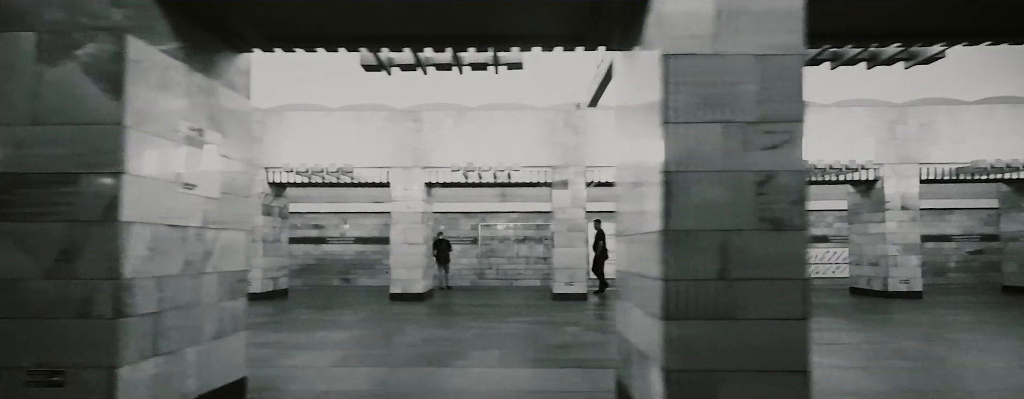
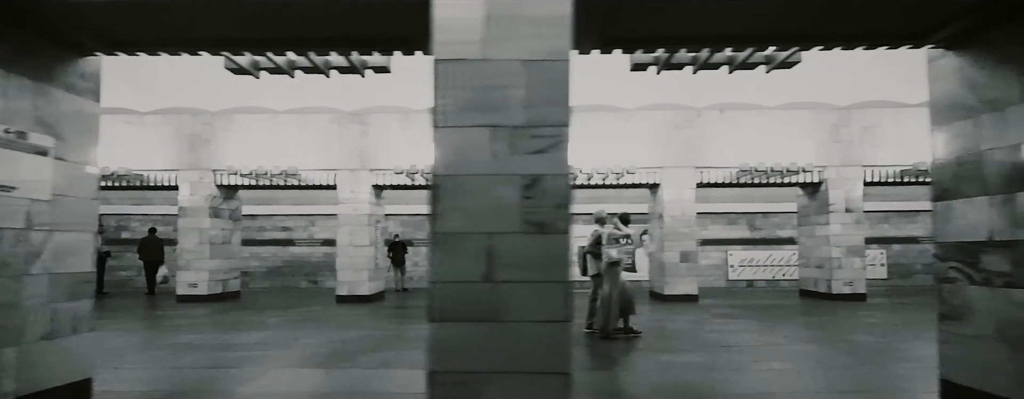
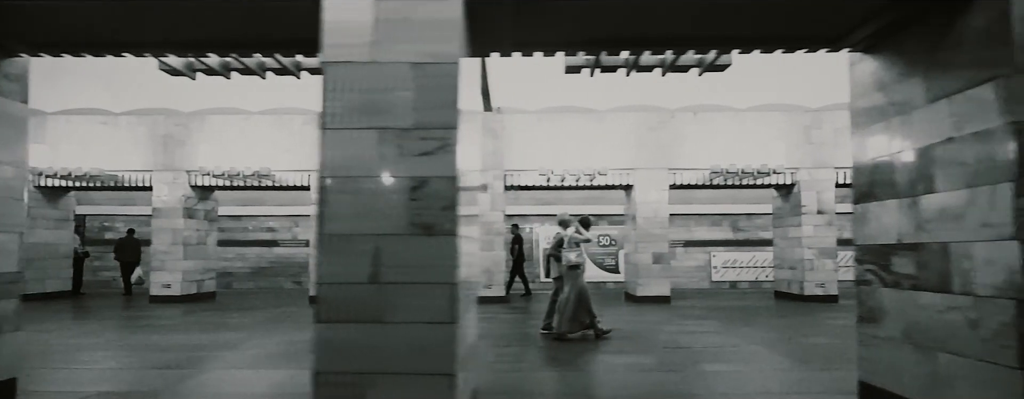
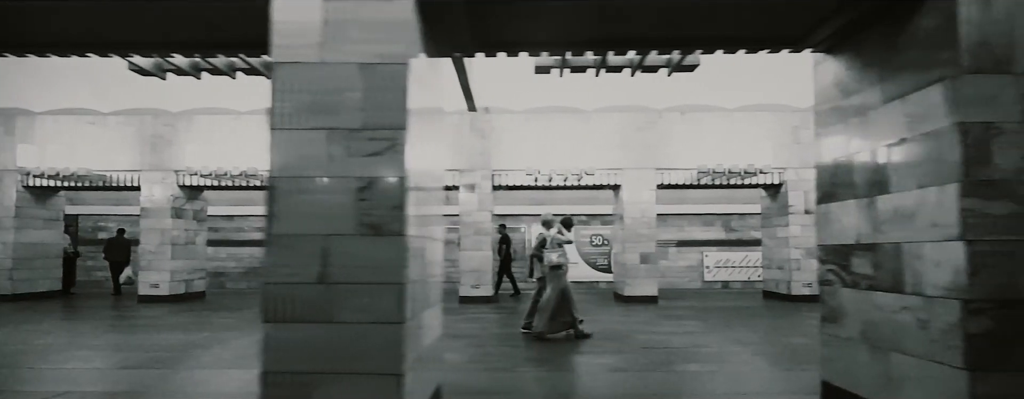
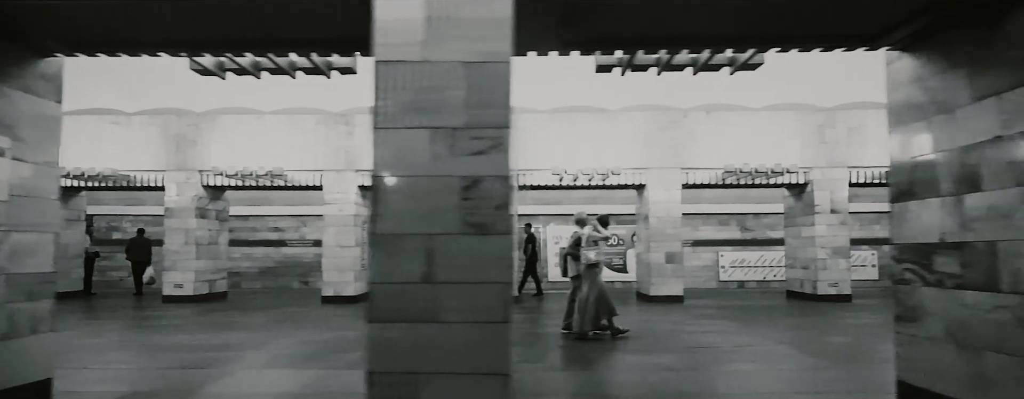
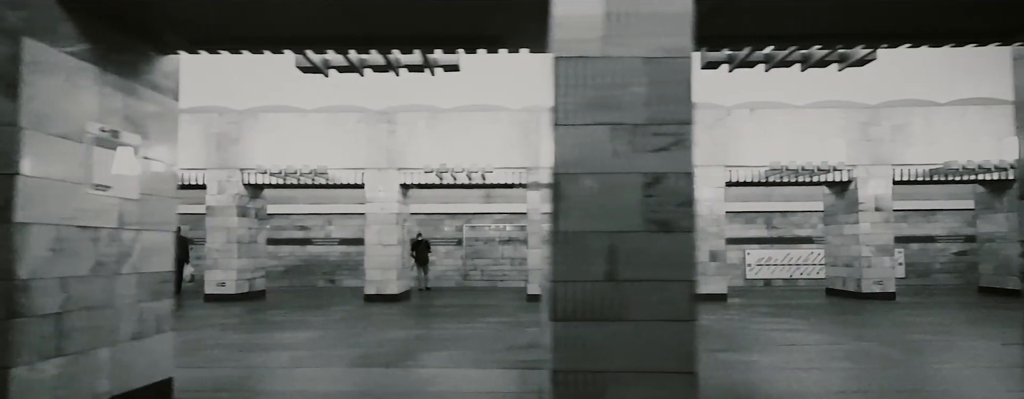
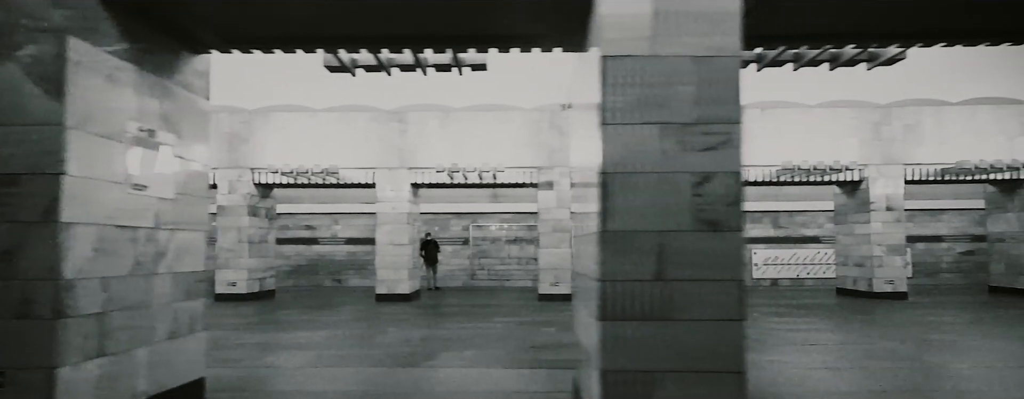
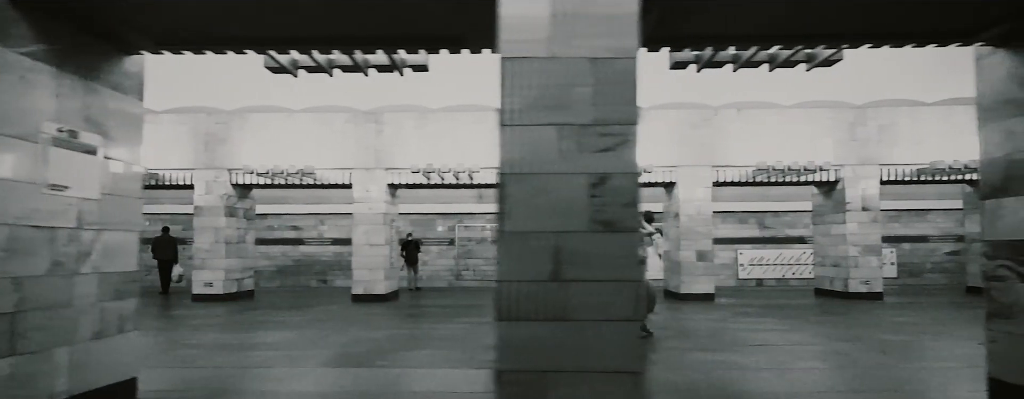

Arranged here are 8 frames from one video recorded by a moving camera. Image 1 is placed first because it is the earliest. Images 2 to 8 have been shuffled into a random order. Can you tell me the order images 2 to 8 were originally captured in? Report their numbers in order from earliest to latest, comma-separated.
7, 6, 8, 2, 5, 3, 4
